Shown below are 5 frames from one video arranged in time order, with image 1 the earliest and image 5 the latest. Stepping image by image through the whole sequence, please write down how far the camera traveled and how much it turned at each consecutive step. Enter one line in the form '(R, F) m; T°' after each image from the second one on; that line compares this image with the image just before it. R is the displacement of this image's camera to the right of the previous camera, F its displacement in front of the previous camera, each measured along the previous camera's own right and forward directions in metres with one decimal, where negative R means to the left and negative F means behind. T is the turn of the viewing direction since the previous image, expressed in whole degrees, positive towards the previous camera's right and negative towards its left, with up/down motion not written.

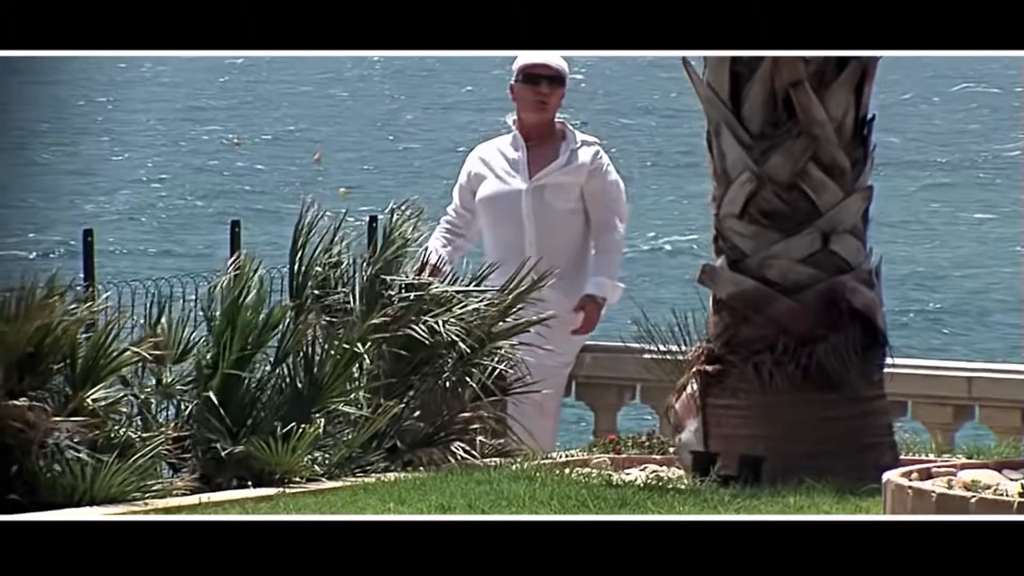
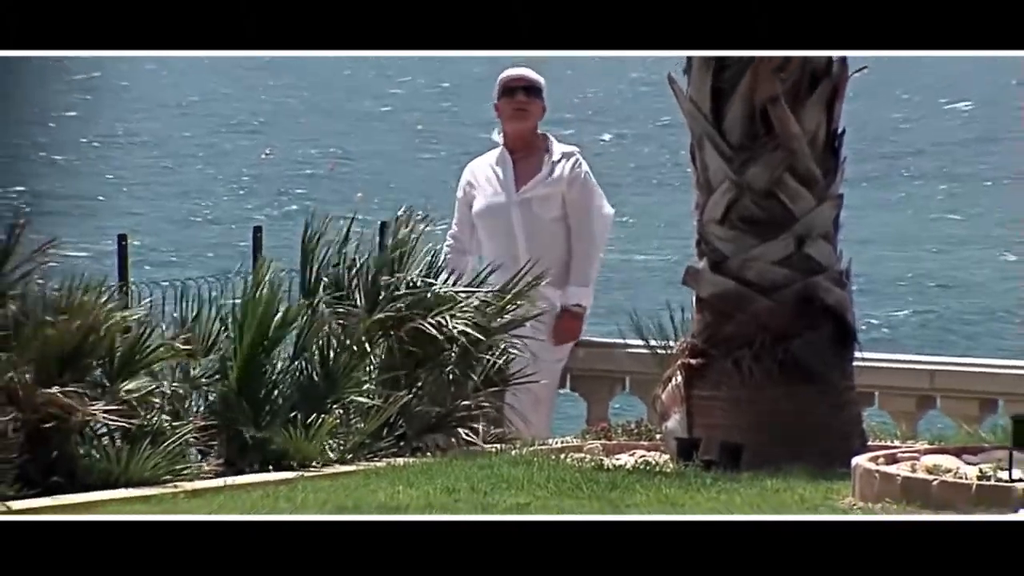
(0.0, -0.7) m; 0°
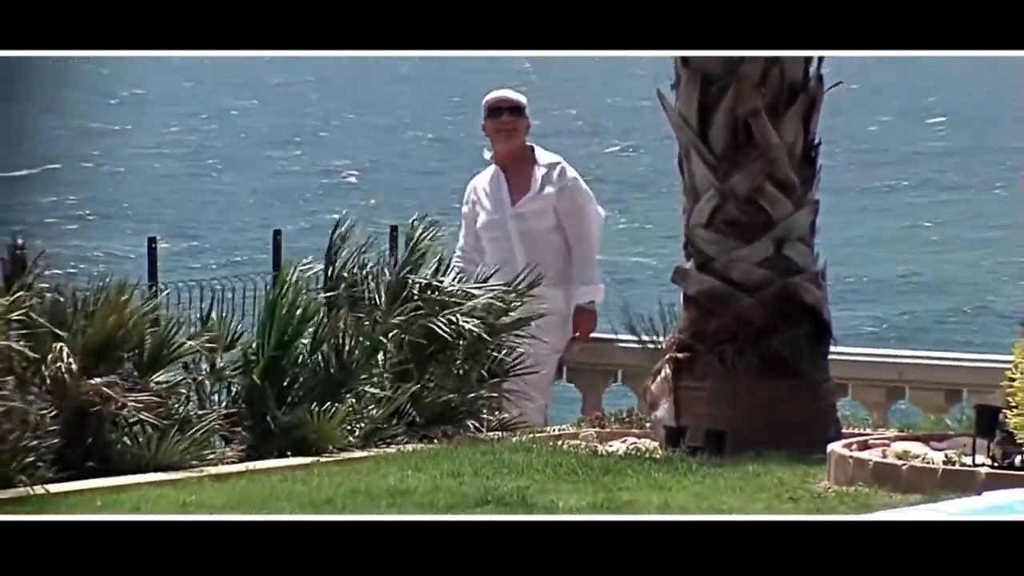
(0.0, -0.7) m; 0°
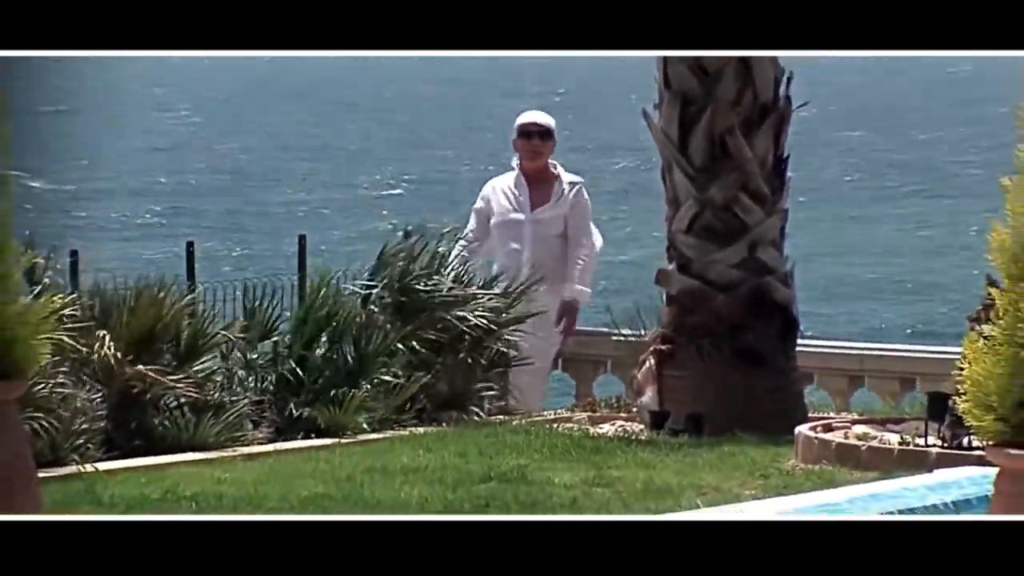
(0.0, -1.1) m; 0°
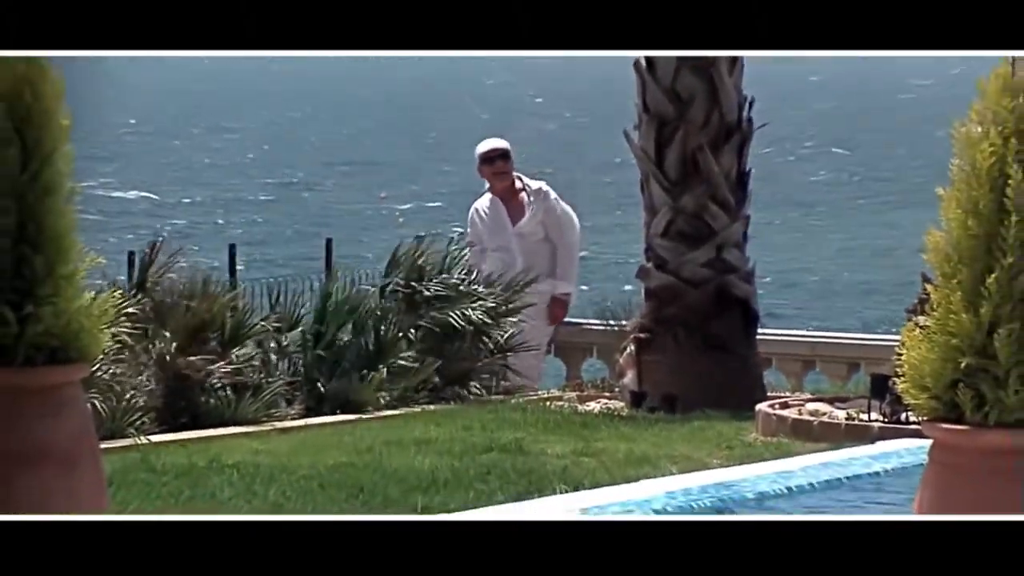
(0.0, -1.7) m; 0°
